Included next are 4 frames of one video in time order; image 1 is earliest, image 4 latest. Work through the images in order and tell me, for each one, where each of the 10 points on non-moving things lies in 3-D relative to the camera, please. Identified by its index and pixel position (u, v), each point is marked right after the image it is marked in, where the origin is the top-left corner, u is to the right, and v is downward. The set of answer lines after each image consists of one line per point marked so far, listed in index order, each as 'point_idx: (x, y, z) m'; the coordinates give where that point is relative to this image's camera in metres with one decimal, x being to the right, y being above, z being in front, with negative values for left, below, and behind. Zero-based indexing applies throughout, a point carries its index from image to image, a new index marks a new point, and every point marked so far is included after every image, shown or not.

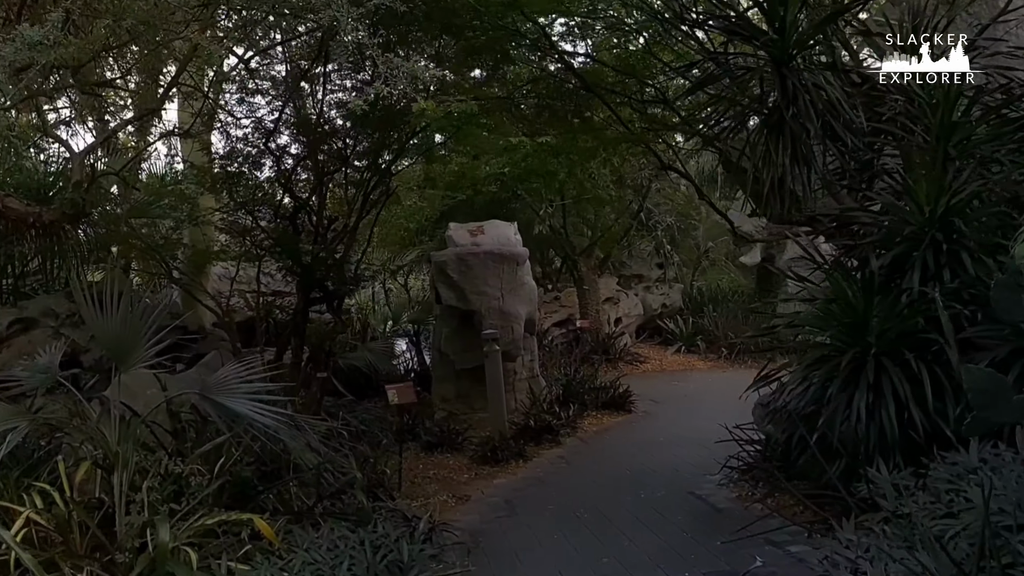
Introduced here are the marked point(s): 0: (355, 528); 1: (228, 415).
0: (-0.7, -1.1, +4.3) m
1: (-1.2, -0.5, +3.9) m
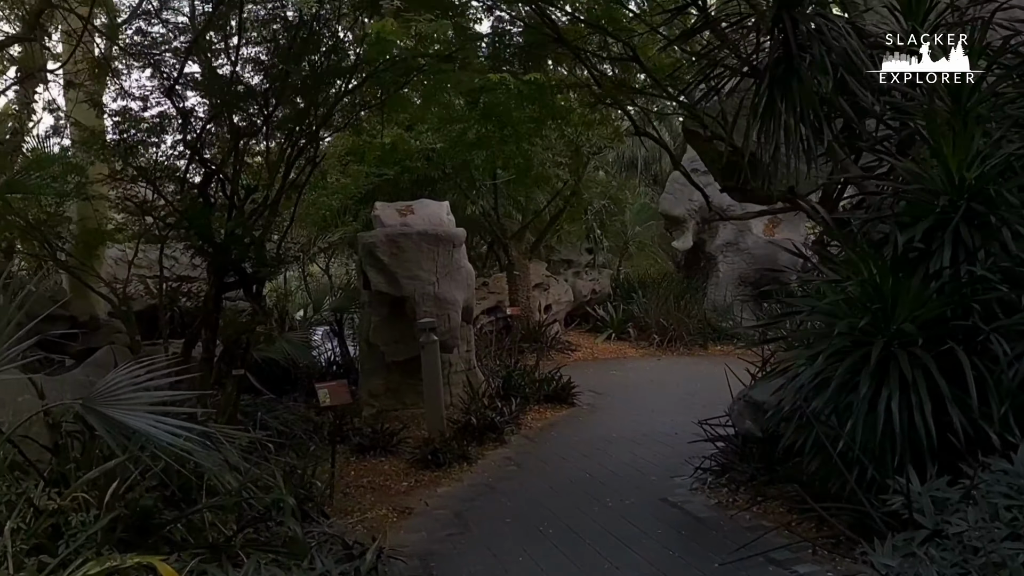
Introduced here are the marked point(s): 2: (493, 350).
0: (-0.9, -1.0, +3.5) m
1: (-1.3, -0.5, +3.0) m
2: (-0.2, -0.7, +11.0) m
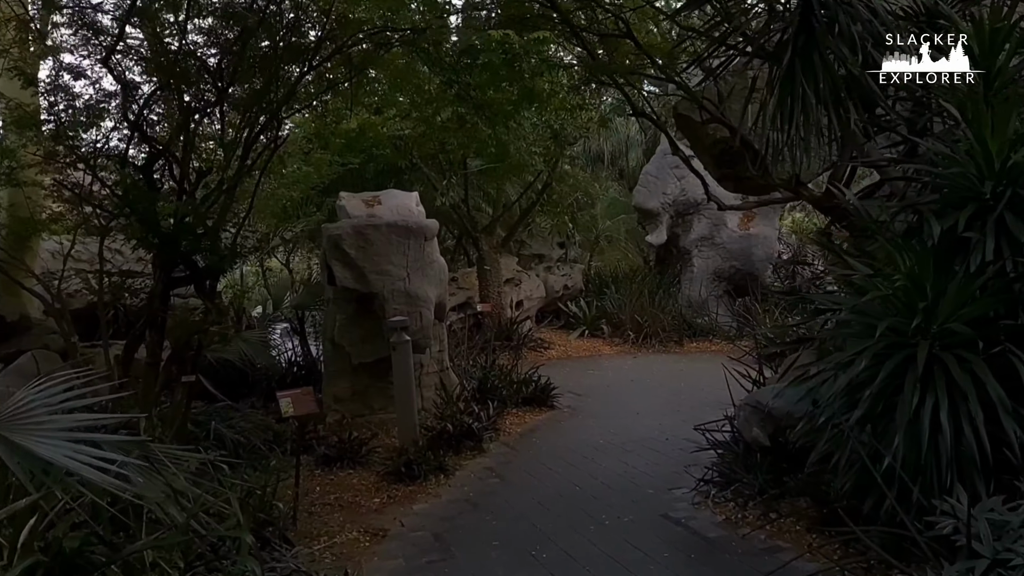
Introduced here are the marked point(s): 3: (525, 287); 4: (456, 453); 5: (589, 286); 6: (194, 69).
0: (-0.9, -1.0, +2.9) m
1: (-1.3, -0.5, +2.4) m
2: (-0.5, -0.7, +10.4) m
3: (+0.2, 0.0, +13.8) m
4: (-0.4, -1.2, +6.7) m
5: (+1.3, 0.0, +15.6) m
6: (-1.8, +1.3, +5.2) m
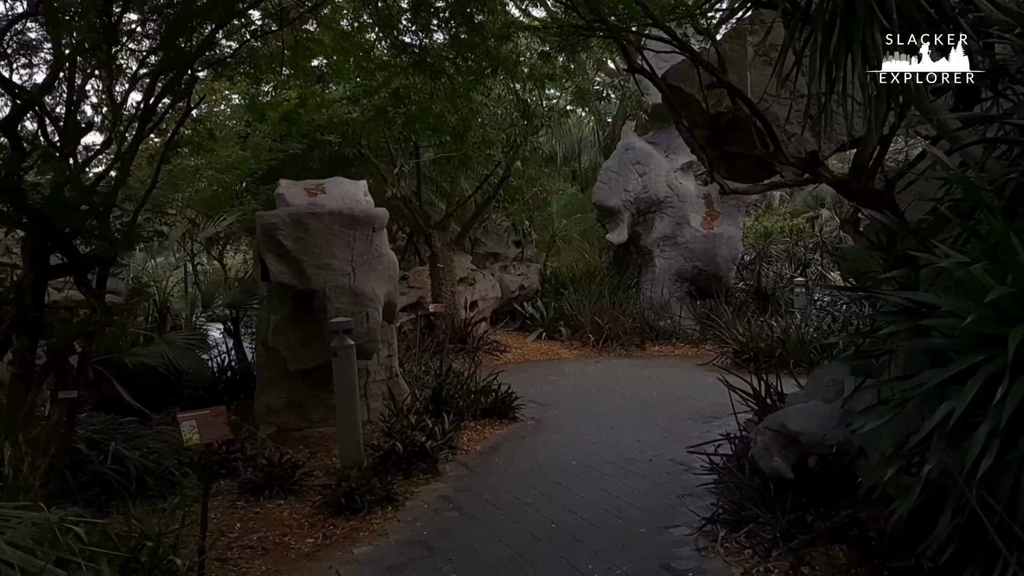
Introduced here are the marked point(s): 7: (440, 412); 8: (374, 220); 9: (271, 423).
0: (-0.9, -1.0, +2.0) m
1: (-1.3, -0.4, +1.4) m
2: (-1.0, -0.7, +9.5) m
3: (-0.4, 0.0, +12.9) m
4: (-0.7, -1.2, +5.7) m
5: (+0.6, 0.0, +14.7) m
6: (-1.9, +1.3, +4.2) m
7: (-0.6, -0.9, +7.1) m
8: (-1.0, +0.5, +6.9) m
9: (-1.8, -1.0, +6.9) m
